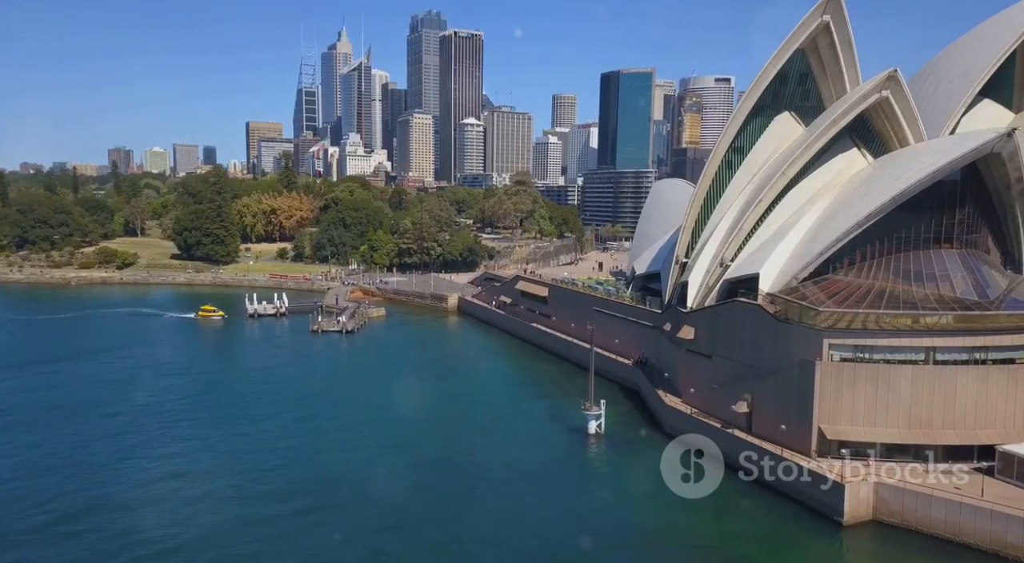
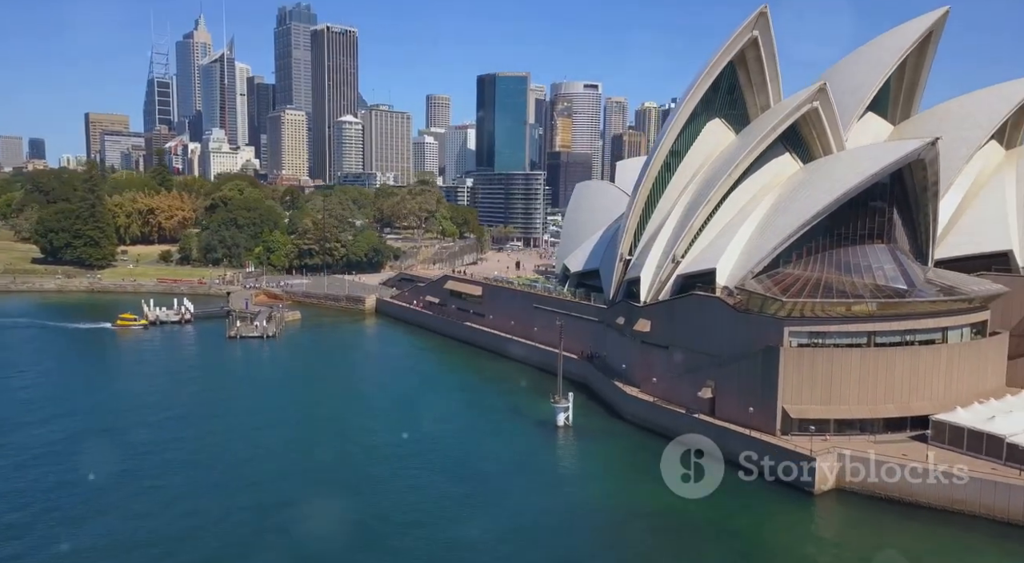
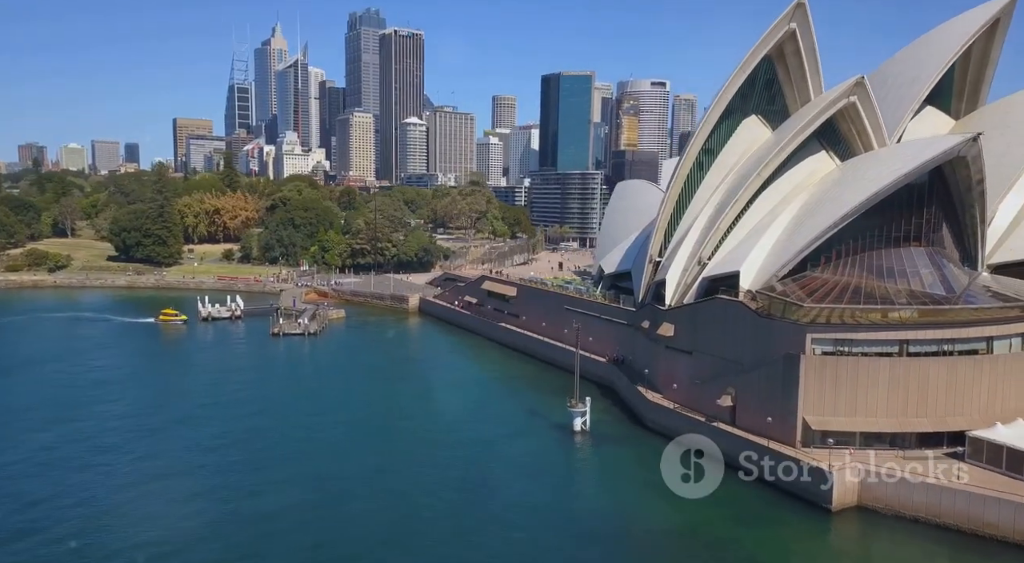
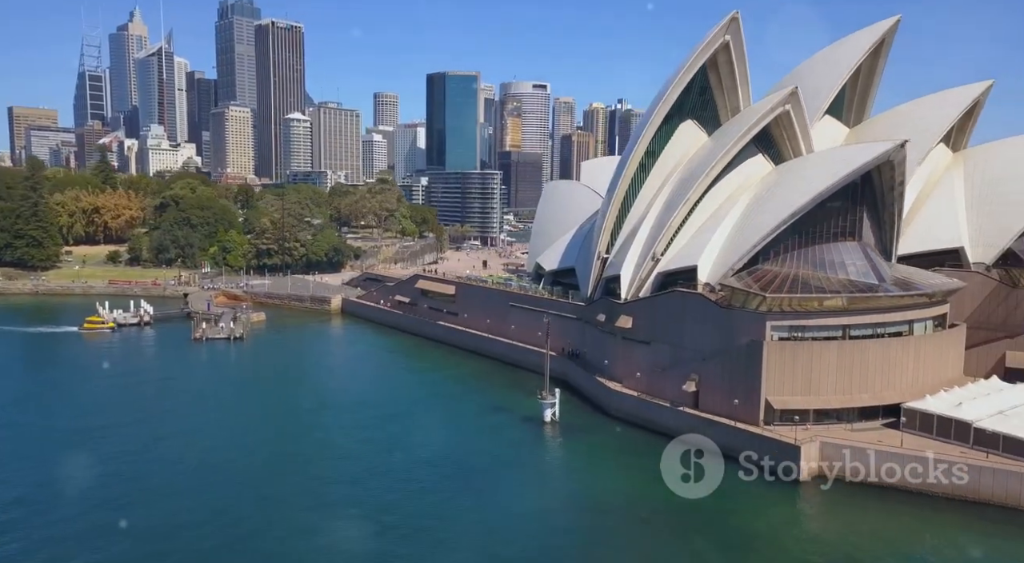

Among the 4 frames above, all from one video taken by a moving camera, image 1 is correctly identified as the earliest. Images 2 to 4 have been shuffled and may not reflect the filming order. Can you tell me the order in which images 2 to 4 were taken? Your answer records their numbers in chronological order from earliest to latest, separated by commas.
3, 2, 4
